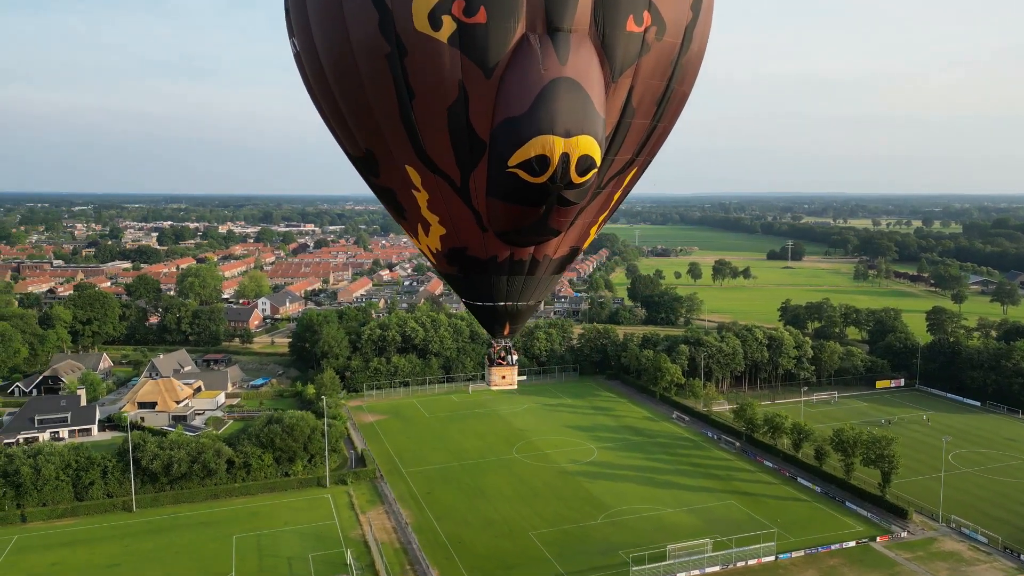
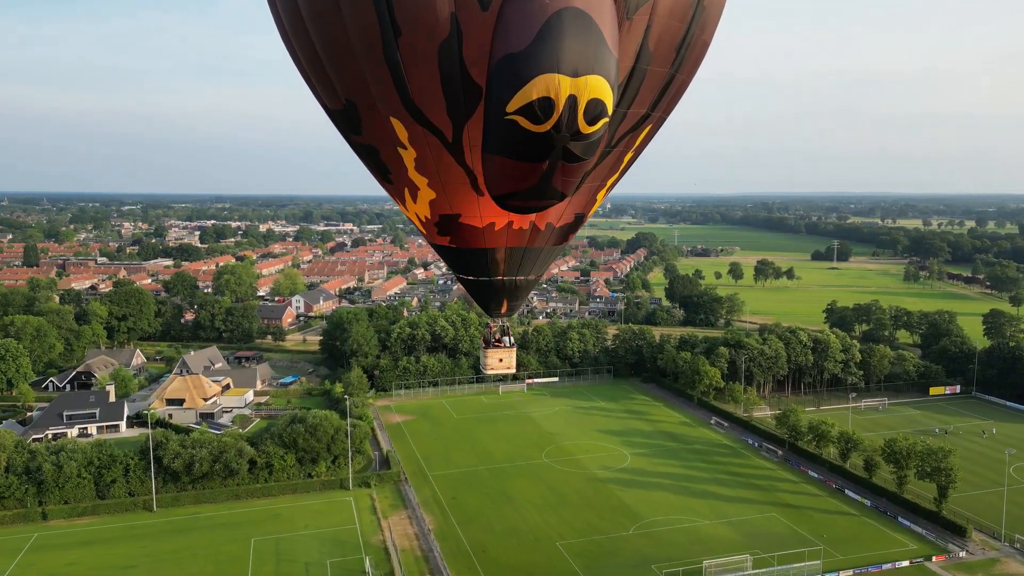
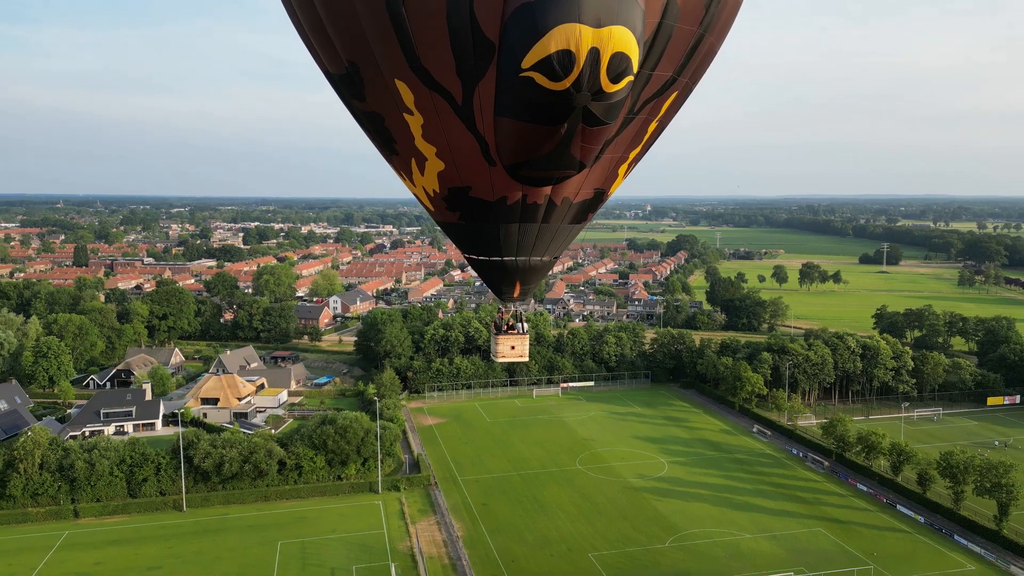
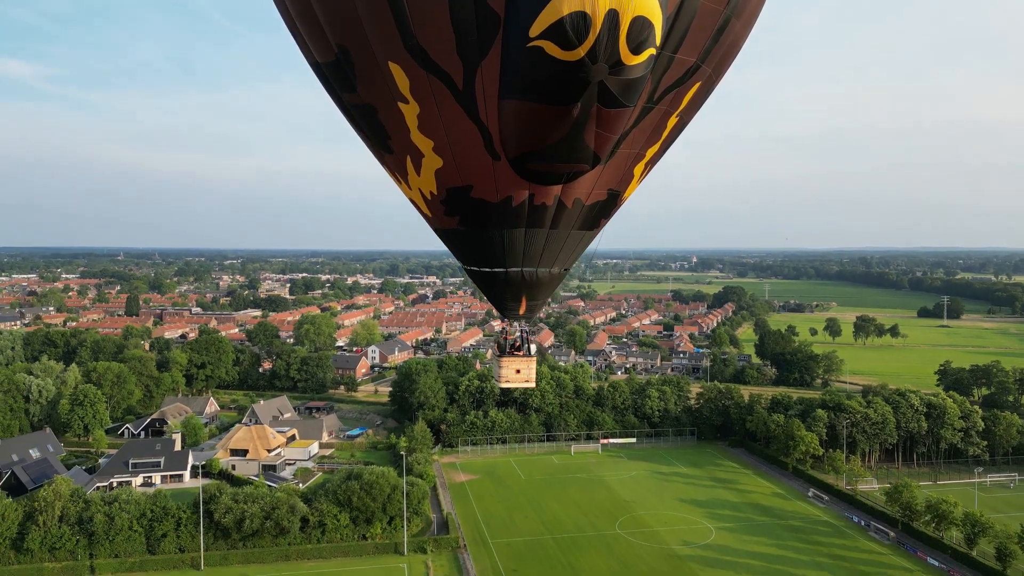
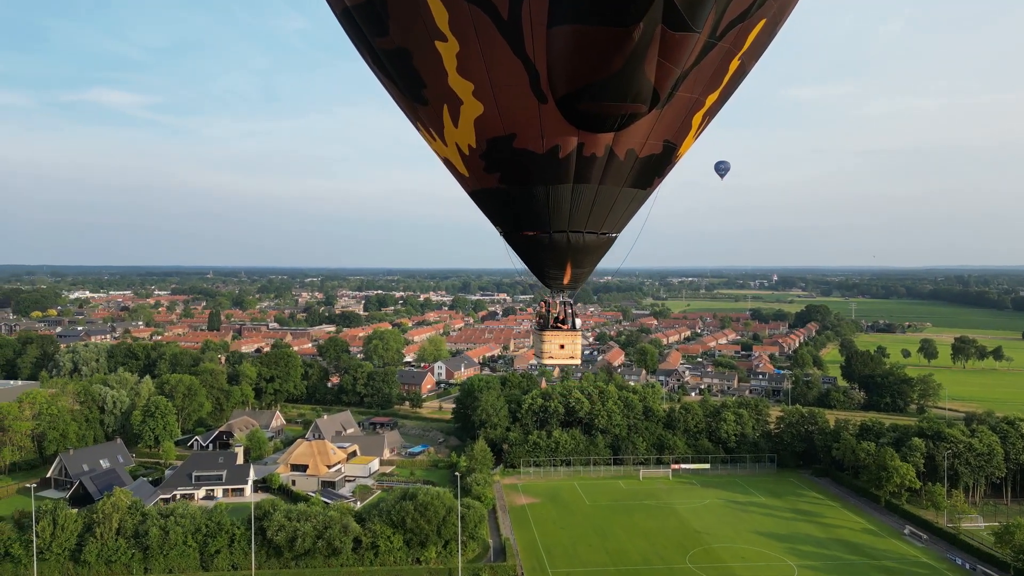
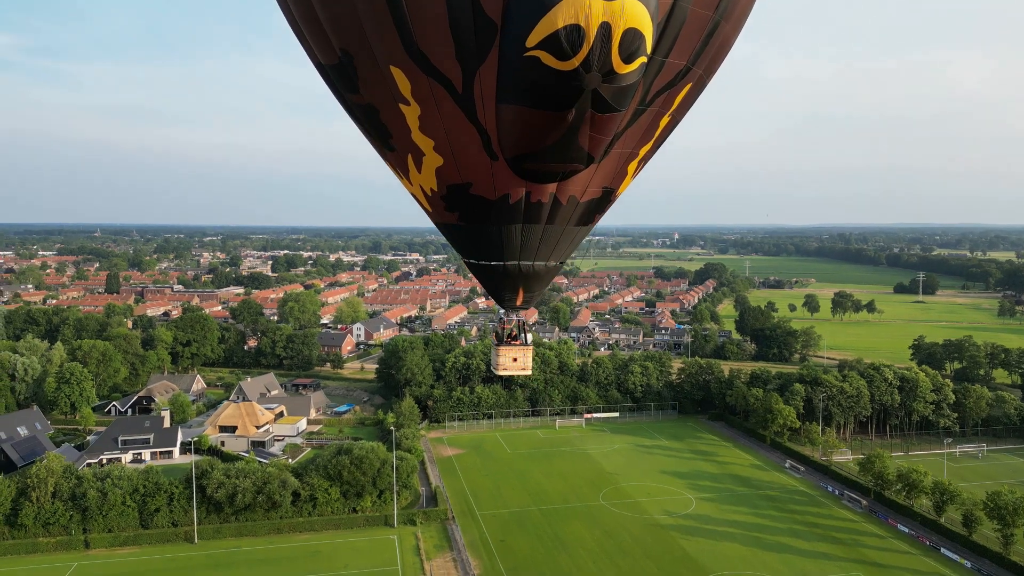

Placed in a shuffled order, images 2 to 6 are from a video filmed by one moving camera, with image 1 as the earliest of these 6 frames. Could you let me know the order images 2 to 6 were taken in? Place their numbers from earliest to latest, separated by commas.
2, 3, 6, 4, 5
